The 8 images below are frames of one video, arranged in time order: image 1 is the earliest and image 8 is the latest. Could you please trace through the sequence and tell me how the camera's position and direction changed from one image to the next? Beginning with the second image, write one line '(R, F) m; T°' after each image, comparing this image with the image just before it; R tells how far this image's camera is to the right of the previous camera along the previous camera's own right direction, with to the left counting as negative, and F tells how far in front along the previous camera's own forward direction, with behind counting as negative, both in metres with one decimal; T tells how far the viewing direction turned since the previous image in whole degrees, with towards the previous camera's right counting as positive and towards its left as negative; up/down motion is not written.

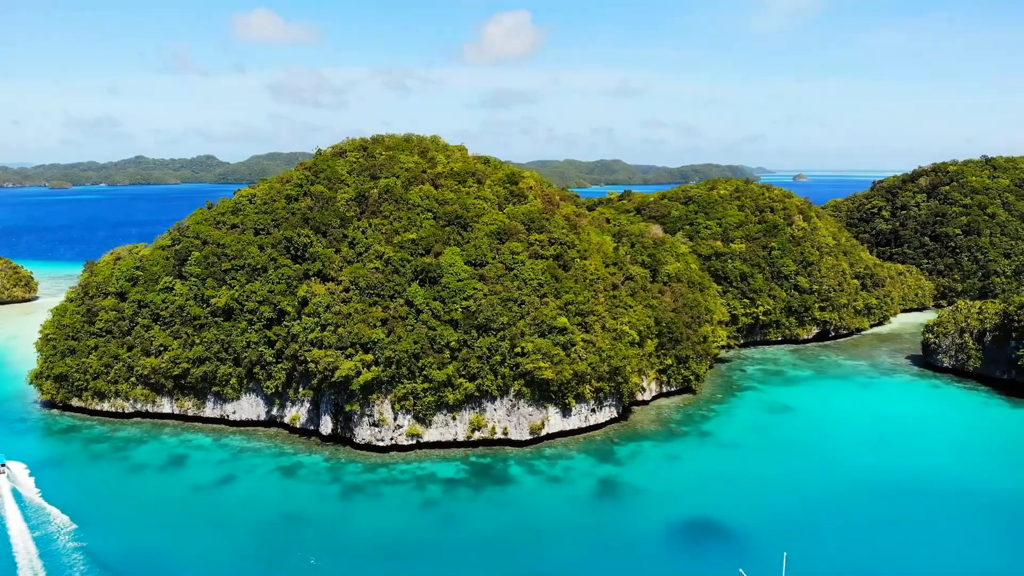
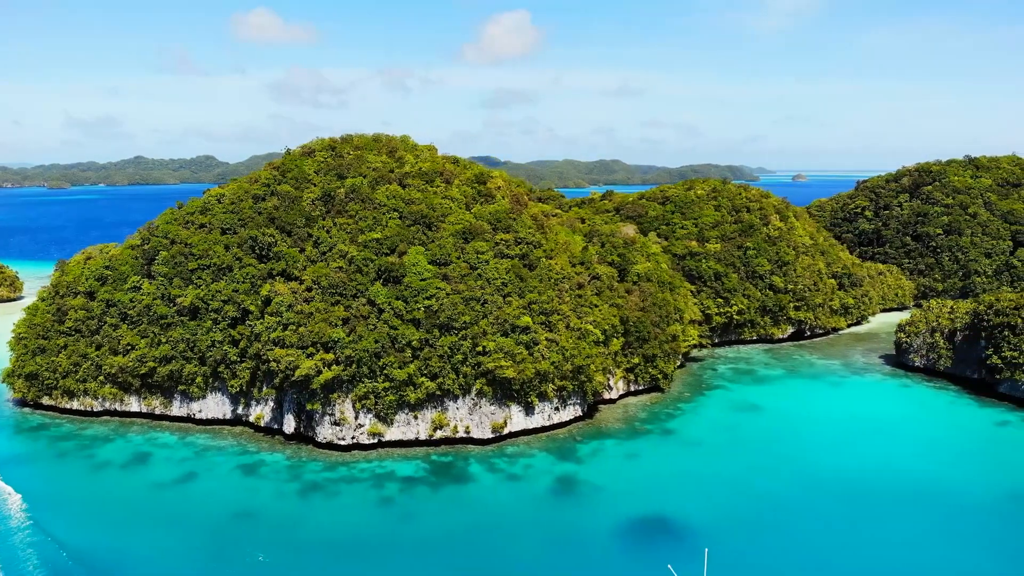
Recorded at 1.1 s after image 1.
(+2.1, -0.1) m; 0°
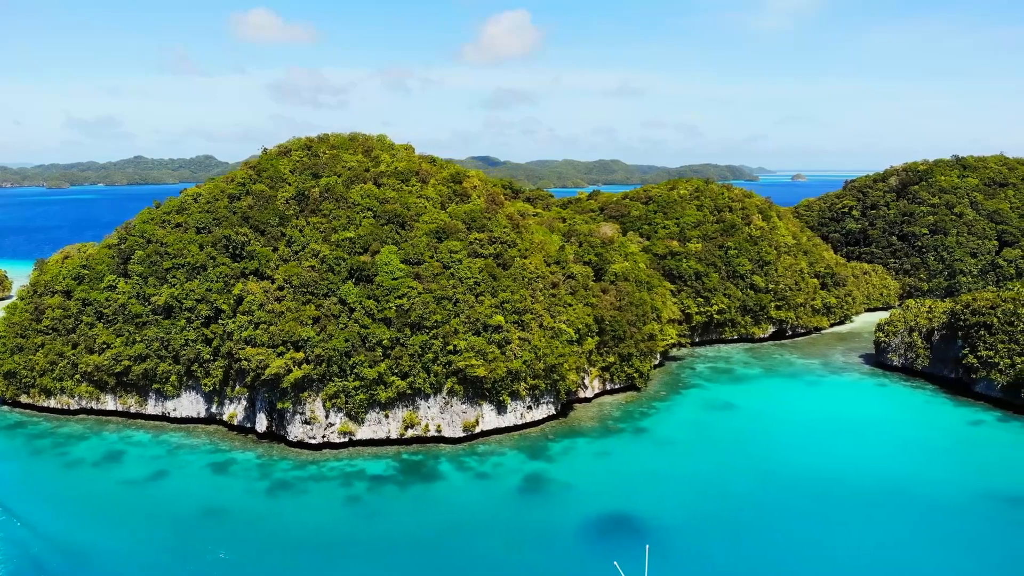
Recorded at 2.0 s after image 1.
(+1.6, -0.1) m; 0°
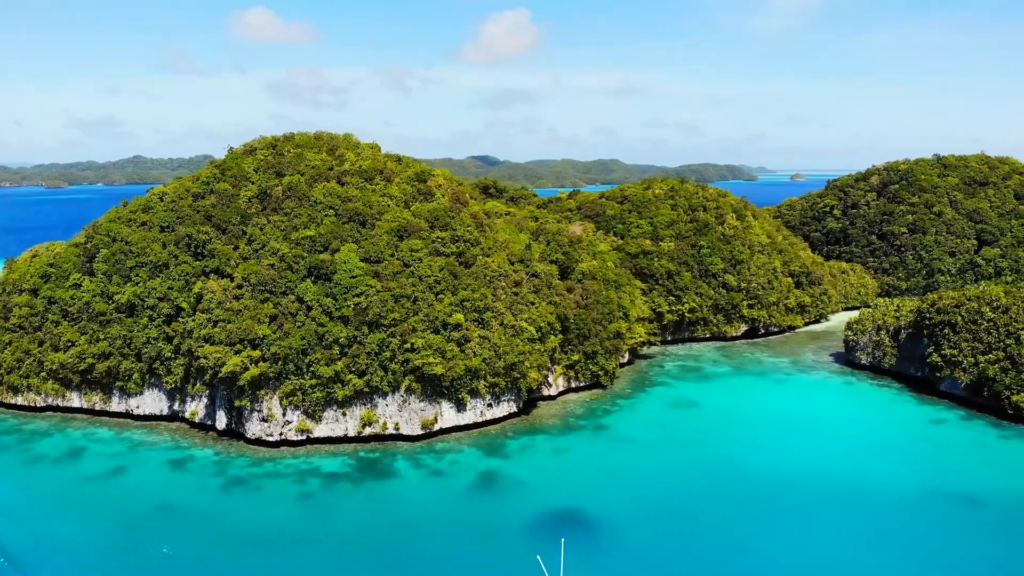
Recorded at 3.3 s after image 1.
(+2.3, -0.1) m; 0°
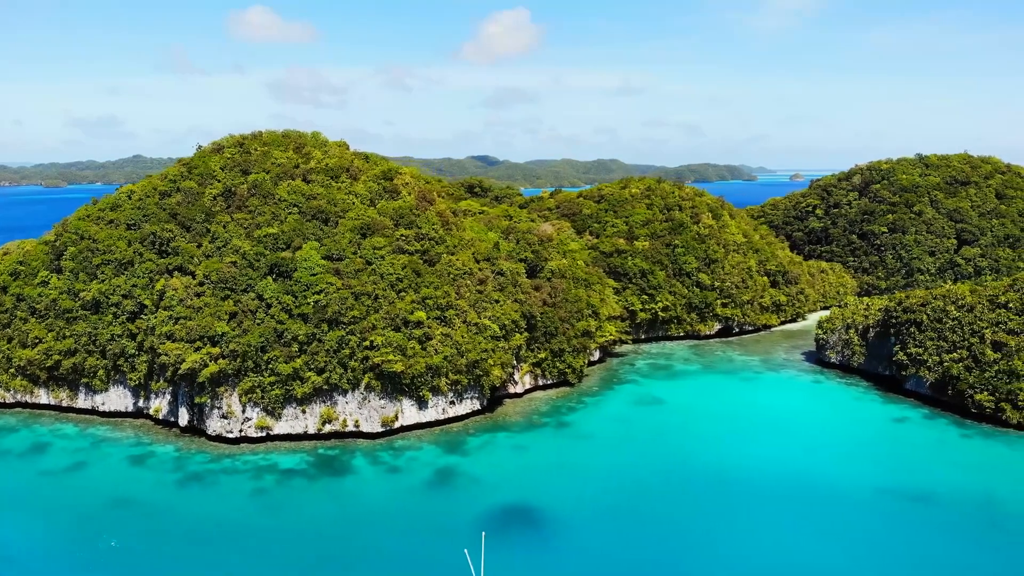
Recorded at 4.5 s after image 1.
(+2.2, -0.1) m; 0°
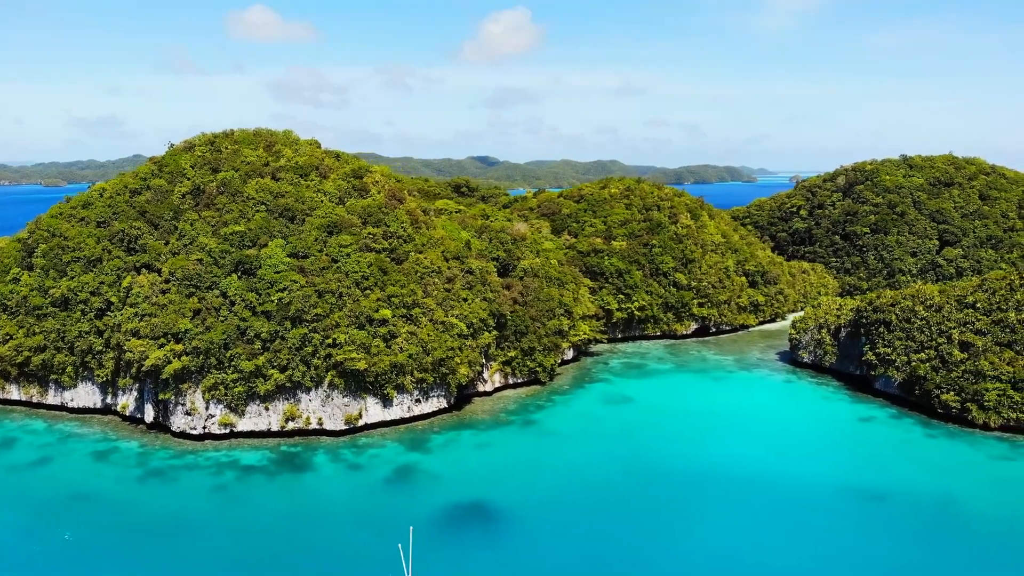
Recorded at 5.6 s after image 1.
(+2.0, -0.1) m; 0°
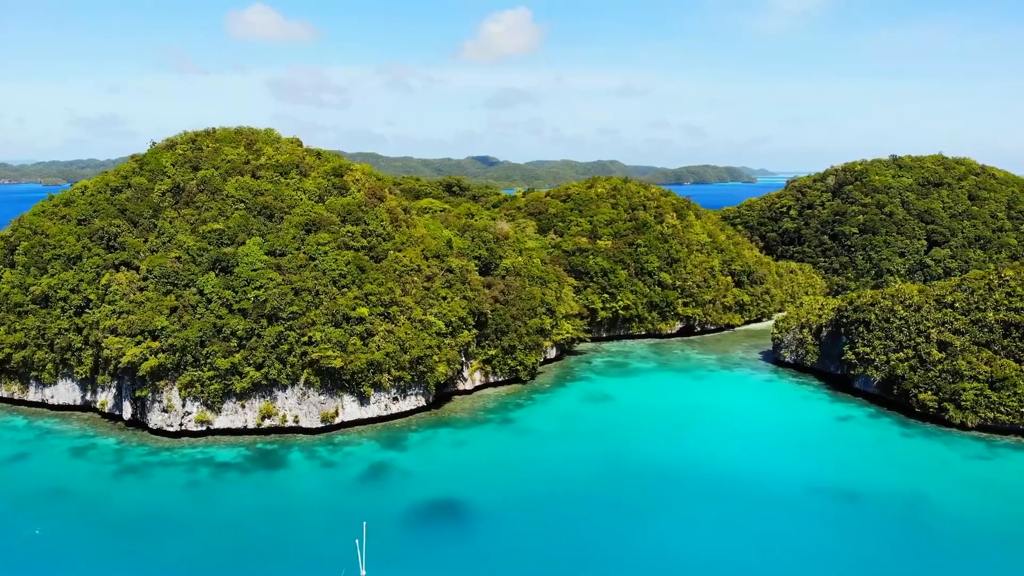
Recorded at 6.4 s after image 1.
(+1.3, -0.1) m; 0°
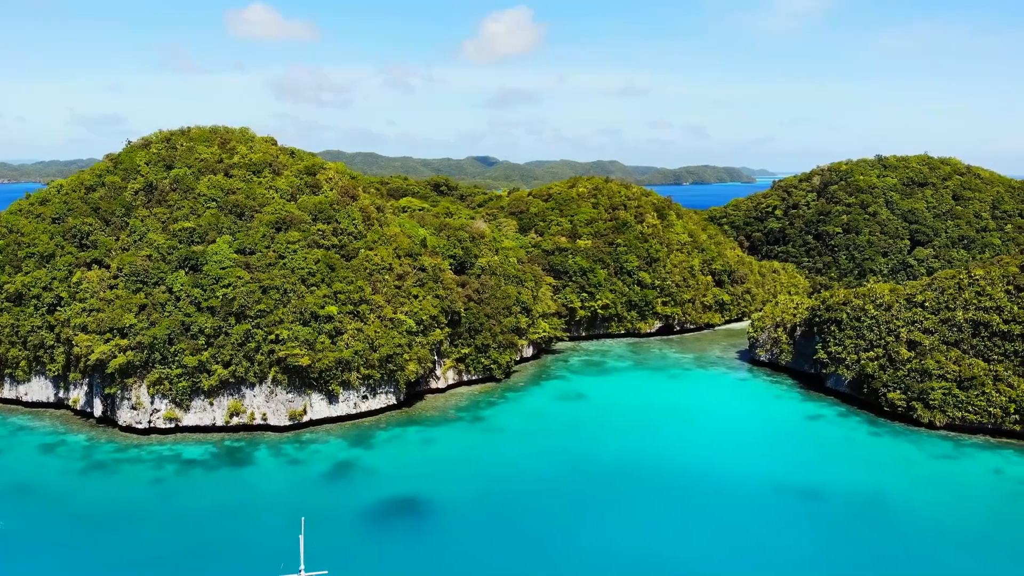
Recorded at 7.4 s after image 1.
(+1.8, -0.2) m; 0°
